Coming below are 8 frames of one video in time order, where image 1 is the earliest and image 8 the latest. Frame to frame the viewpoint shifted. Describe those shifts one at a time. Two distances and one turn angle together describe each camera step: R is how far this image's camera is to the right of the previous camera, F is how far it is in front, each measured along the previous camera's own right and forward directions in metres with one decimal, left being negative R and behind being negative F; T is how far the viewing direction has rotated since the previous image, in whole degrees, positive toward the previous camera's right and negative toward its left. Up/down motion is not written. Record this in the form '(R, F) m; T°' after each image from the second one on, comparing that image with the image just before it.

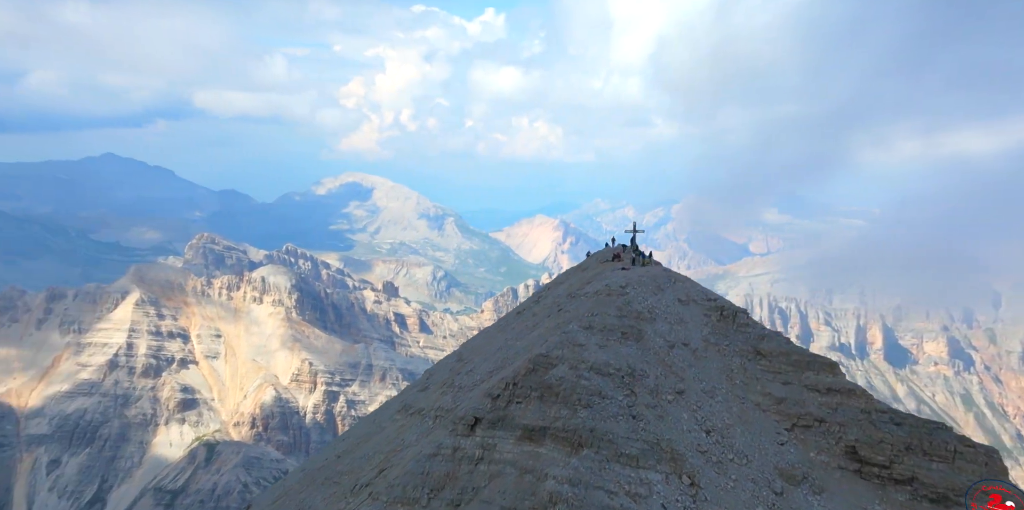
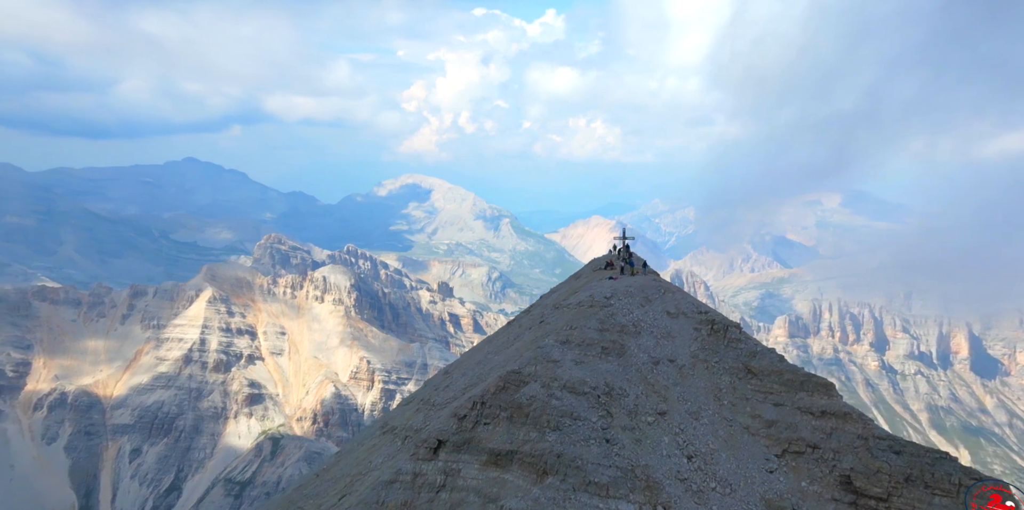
(+1.1, +0.8) m; -2°
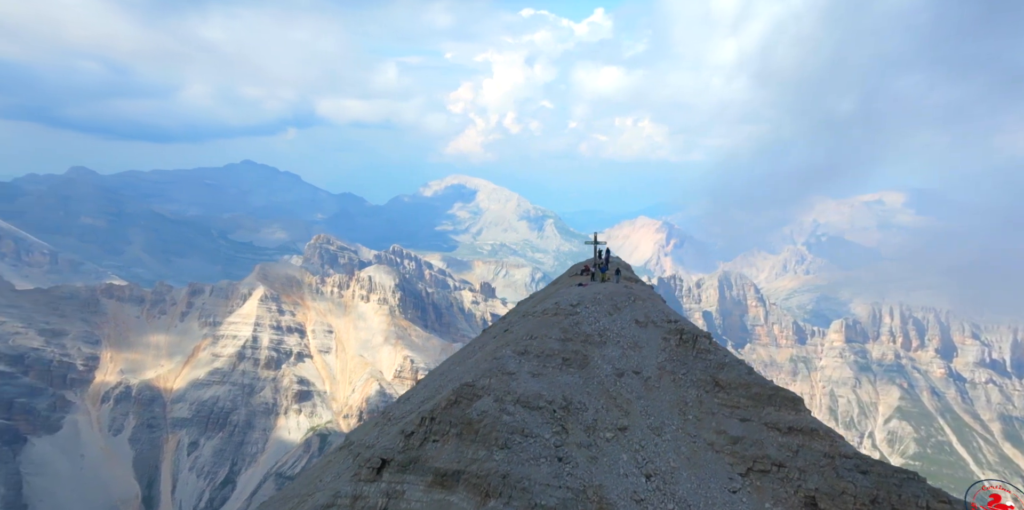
(+1.1, +0.6) m; 0°
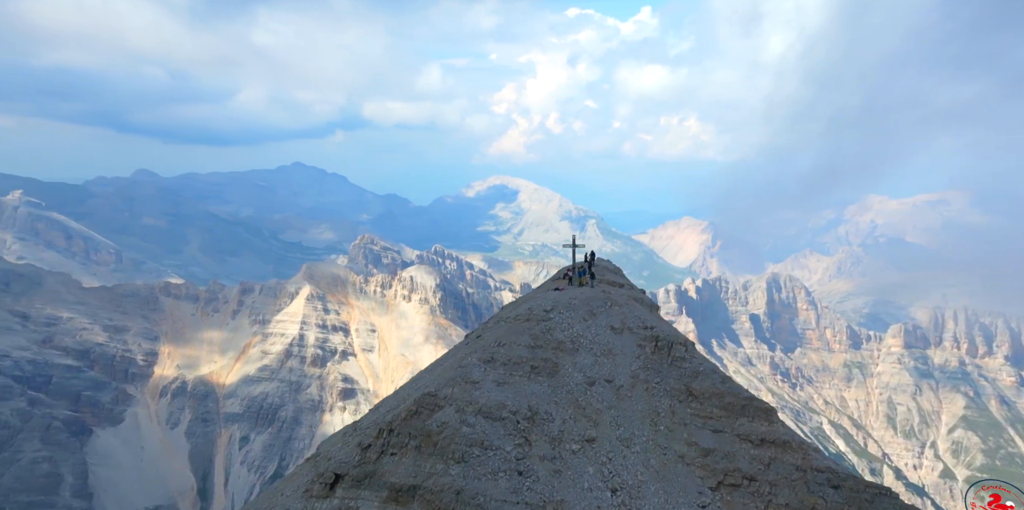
(+0.9, +0.4) m; 0°
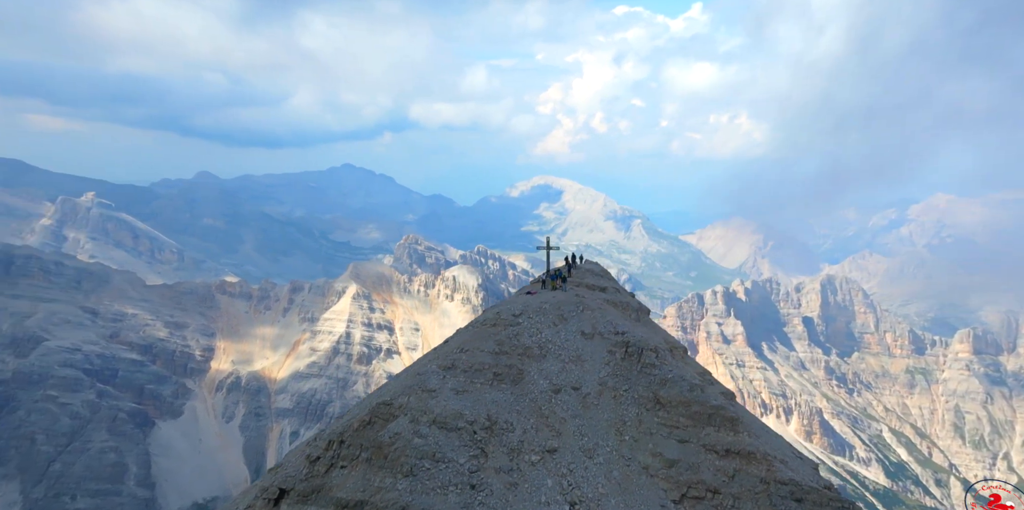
(+1.0, +0.4) m; 0°
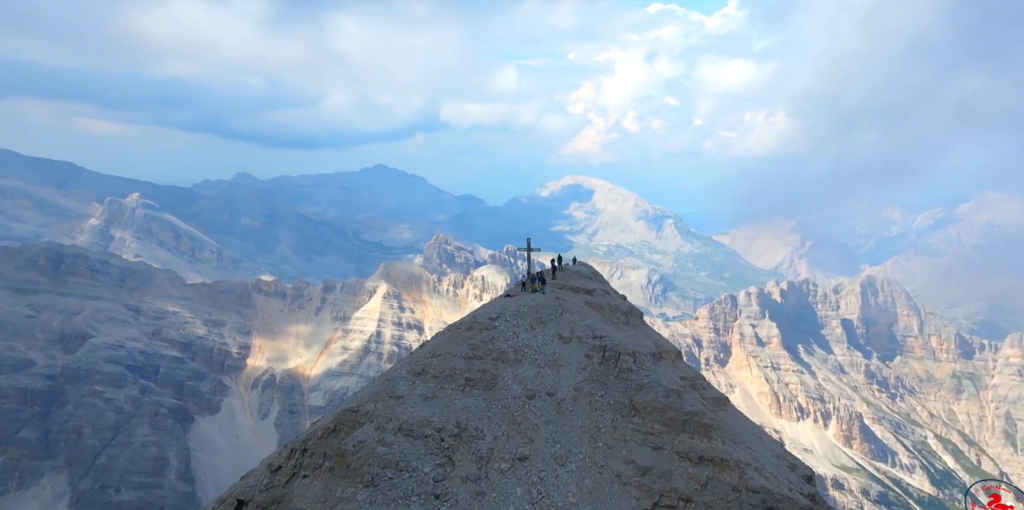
(+0.7, +0.3) m; 0°
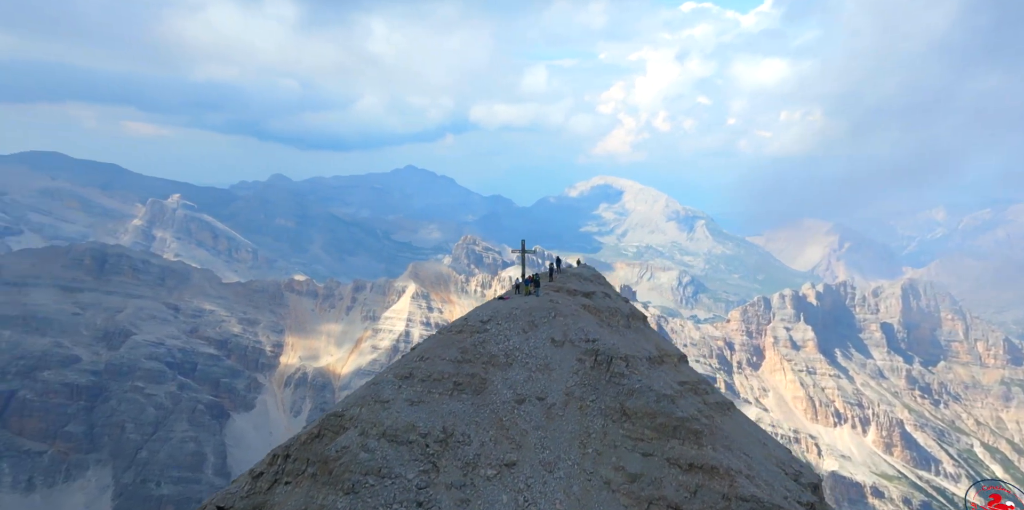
(+0.4, +0.2) m; -1°
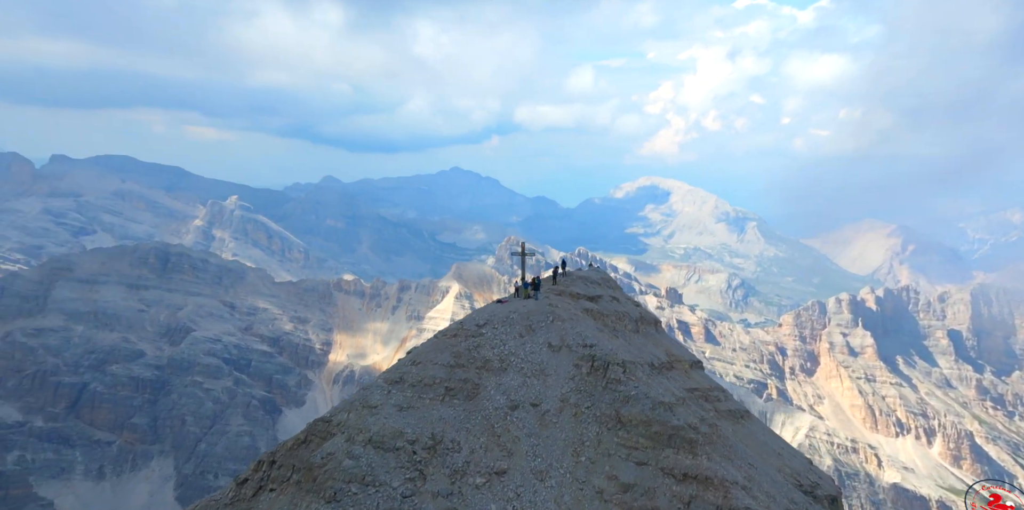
(+0.5, +0.3) m; -2°
